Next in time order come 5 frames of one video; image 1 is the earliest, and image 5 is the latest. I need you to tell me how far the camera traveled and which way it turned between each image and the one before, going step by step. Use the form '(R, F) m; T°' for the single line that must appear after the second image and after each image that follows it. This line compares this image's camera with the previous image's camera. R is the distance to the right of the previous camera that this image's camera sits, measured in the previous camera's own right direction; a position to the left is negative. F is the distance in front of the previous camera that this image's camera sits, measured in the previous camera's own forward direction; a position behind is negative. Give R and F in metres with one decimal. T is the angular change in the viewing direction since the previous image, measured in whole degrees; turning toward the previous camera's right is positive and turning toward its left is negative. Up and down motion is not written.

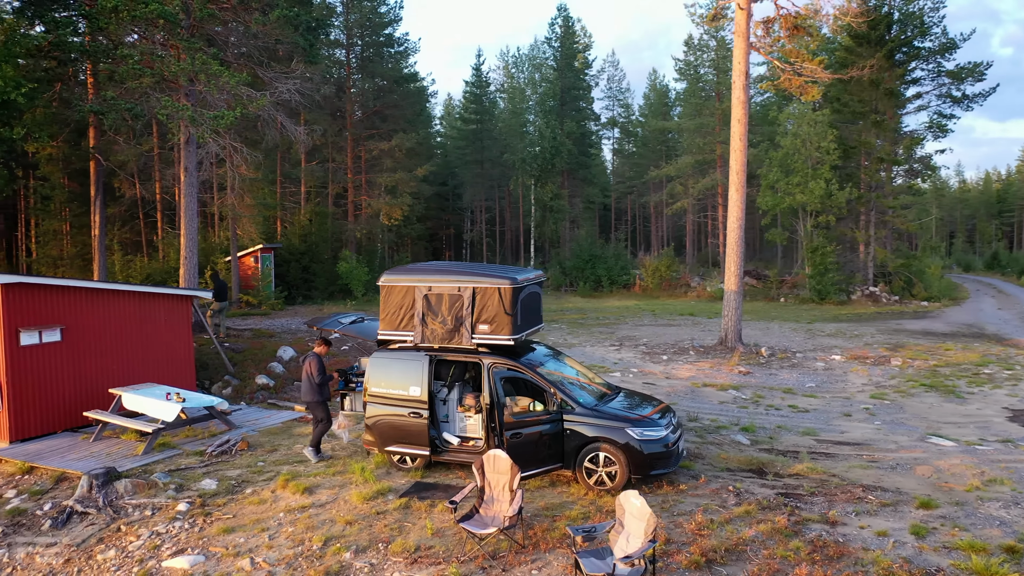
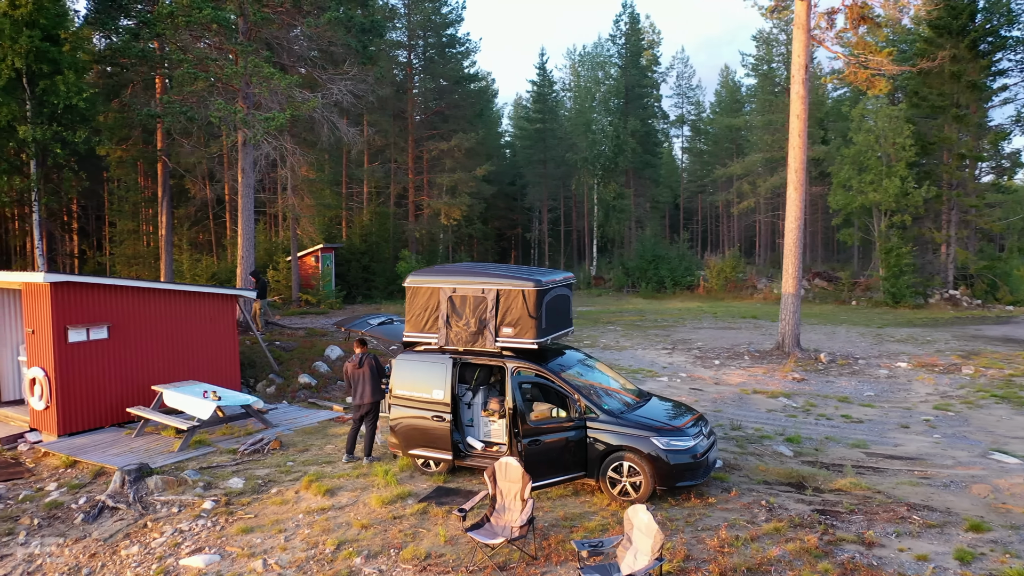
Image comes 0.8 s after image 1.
(+0.5, +0.2) m; -5°
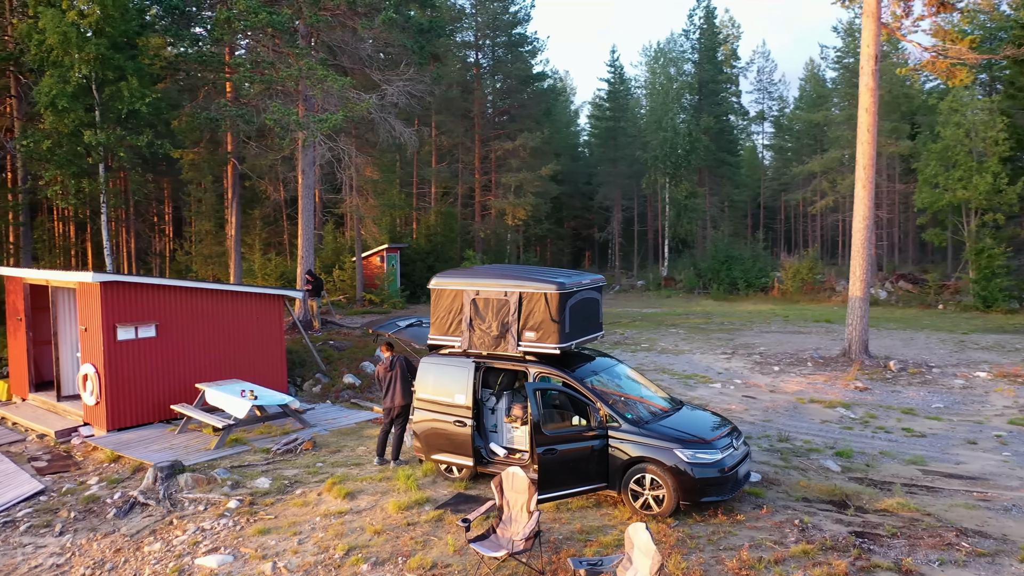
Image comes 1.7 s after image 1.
(+0.6, +0.3) m; -6°
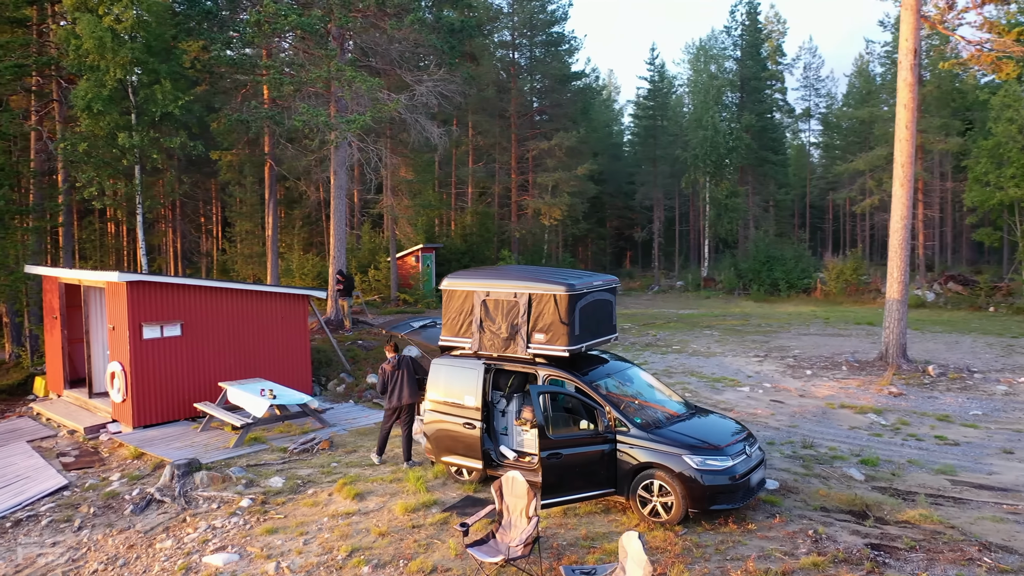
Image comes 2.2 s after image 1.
(+0.4, +0.1) m; -3°
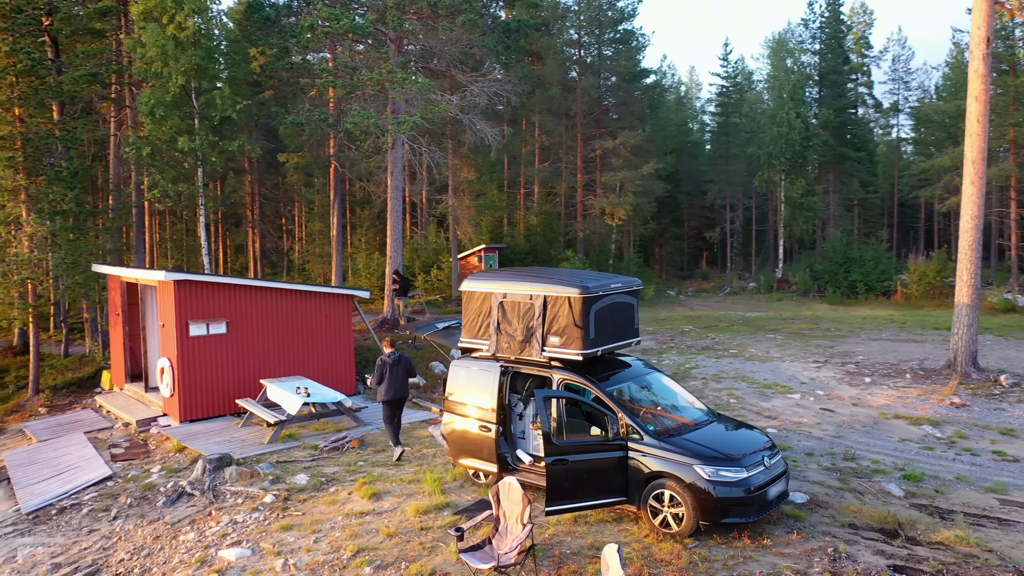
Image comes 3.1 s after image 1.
(+0.7, +0.1) m; -6°
